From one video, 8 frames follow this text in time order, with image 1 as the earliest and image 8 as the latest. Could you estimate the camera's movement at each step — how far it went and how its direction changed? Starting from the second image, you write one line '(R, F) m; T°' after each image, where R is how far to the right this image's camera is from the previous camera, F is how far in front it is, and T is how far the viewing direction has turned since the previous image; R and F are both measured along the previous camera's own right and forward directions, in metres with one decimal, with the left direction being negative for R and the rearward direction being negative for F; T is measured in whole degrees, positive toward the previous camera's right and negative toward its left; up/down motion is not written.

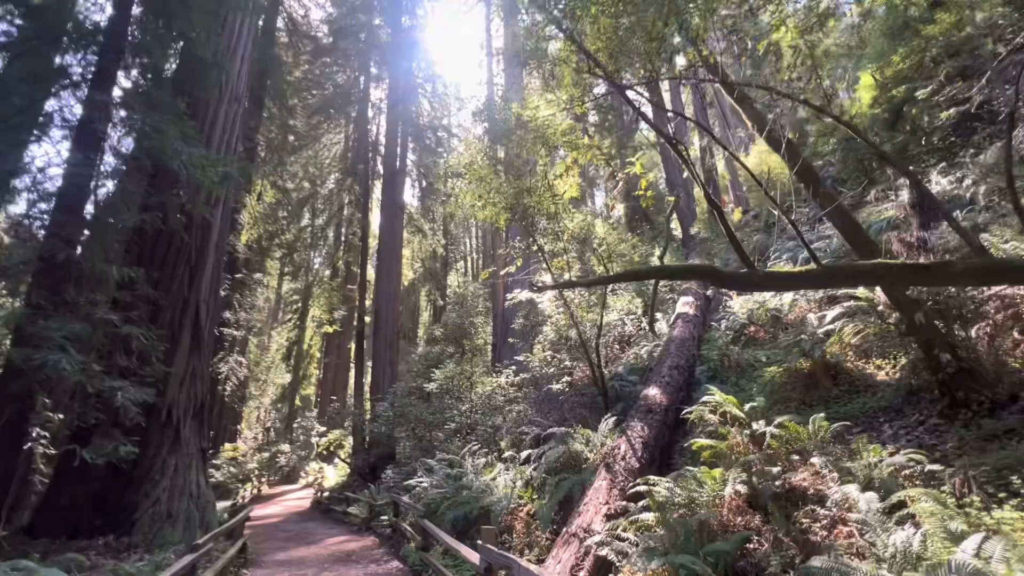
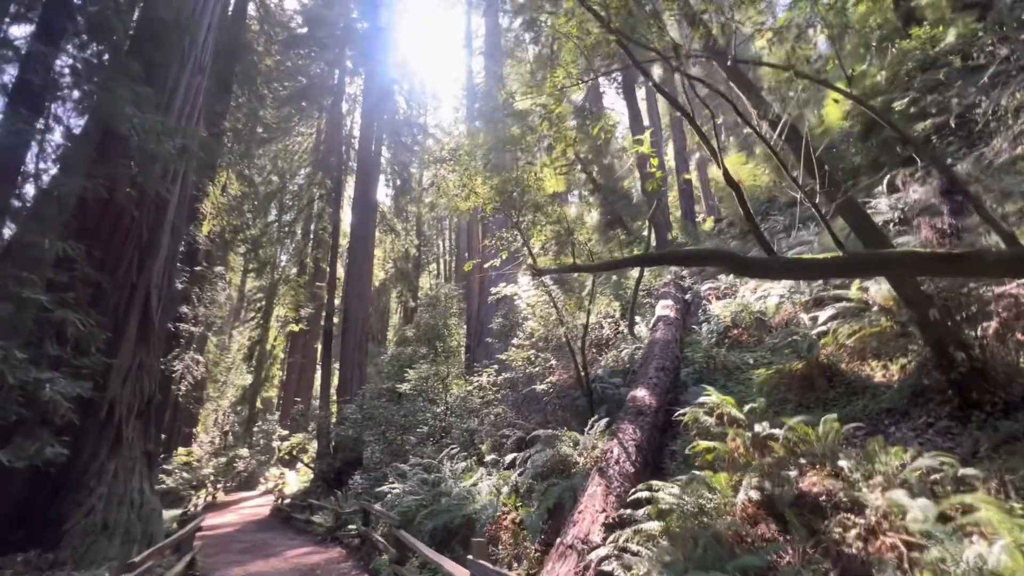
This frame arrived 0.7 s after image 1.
(-0.2, +0.4) m; +3°
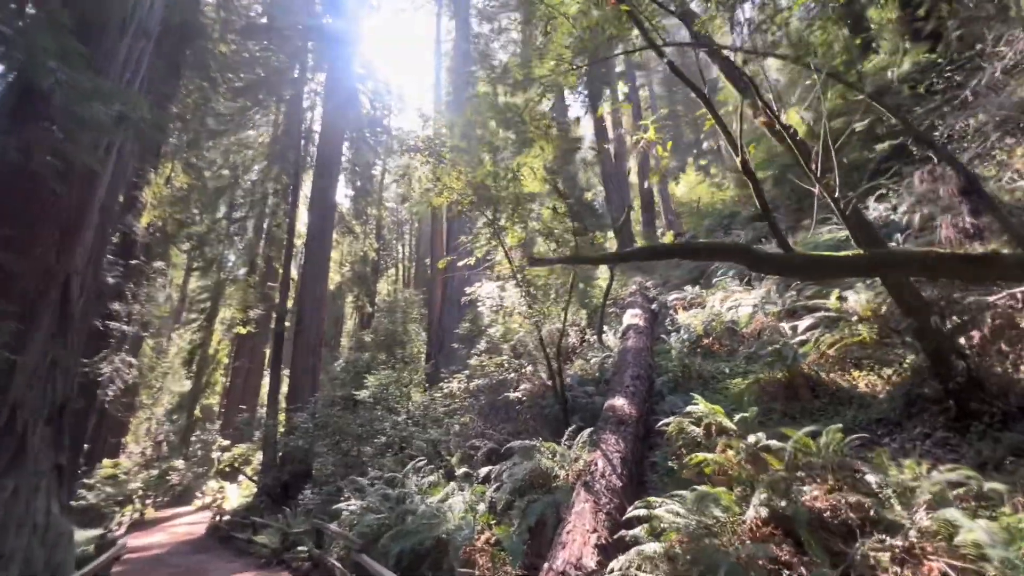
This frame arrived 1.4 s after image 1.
(-0.3, +0.5) m; +5°
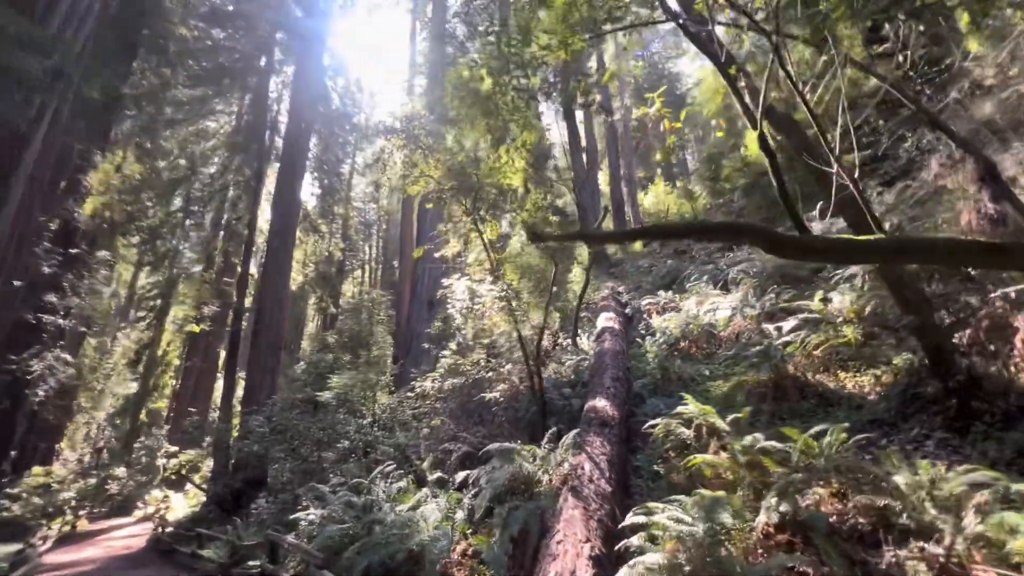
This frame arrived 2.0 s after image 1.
(-0.2, +0.4) m; +4°
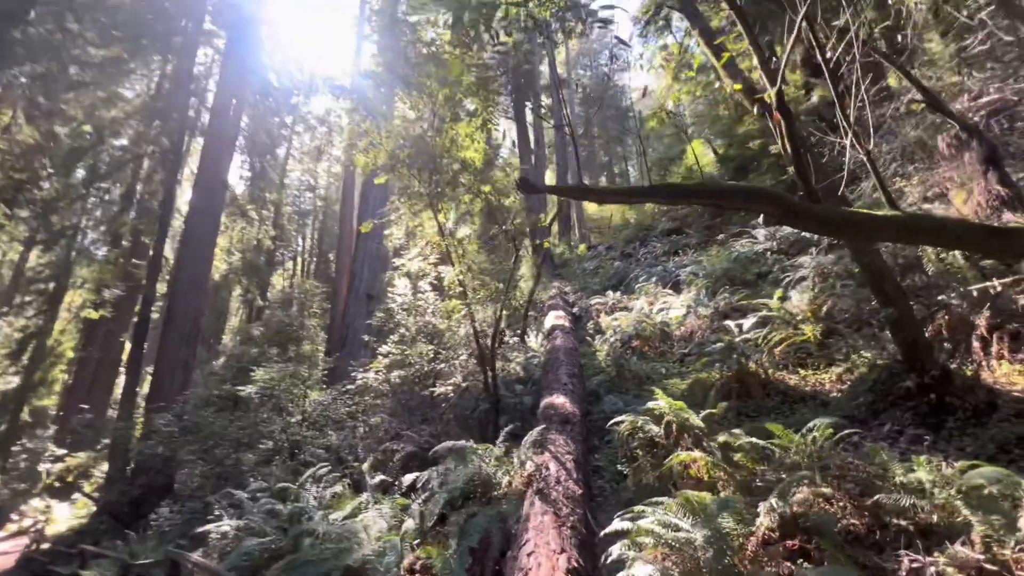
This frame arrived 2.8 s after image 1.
(-0.2, +0.6) m; +7°
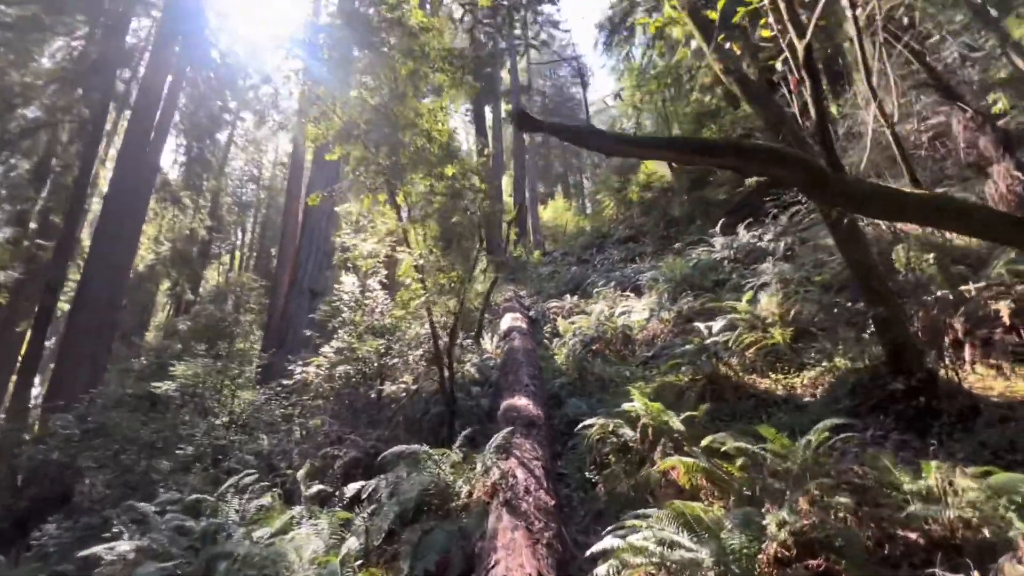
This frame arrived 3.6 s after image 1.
(-0.2, +0.5) m; +6°
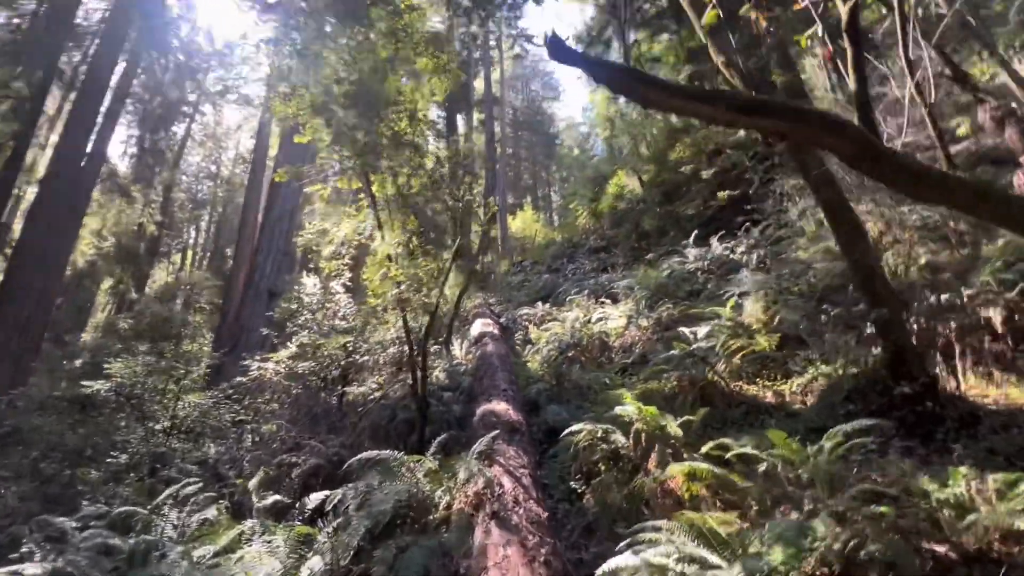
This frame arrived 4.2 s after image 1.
(-0.2, +0.4) m; +4°
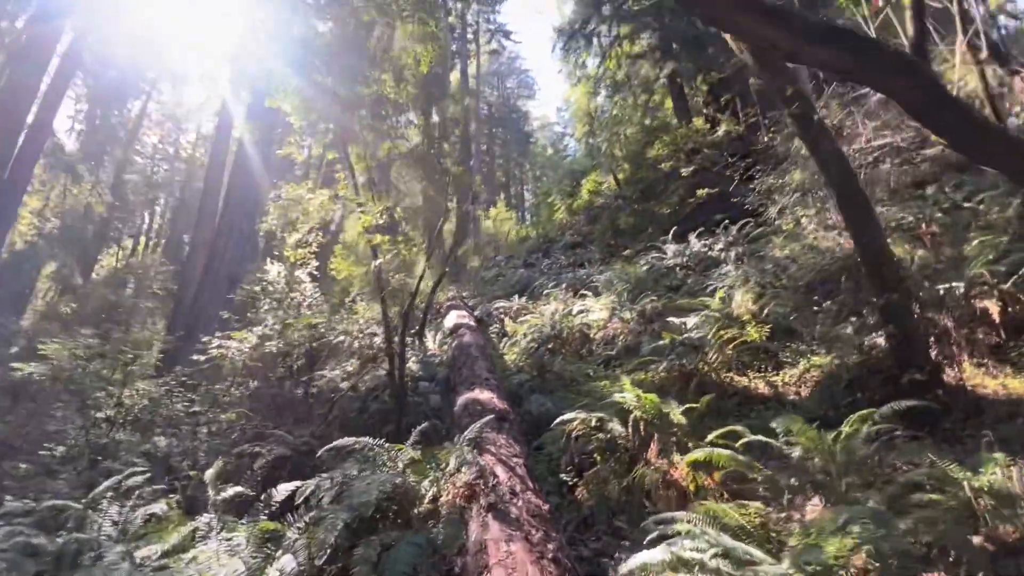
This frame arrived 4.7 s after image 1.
(-0.2, +0.3) m; +4°
